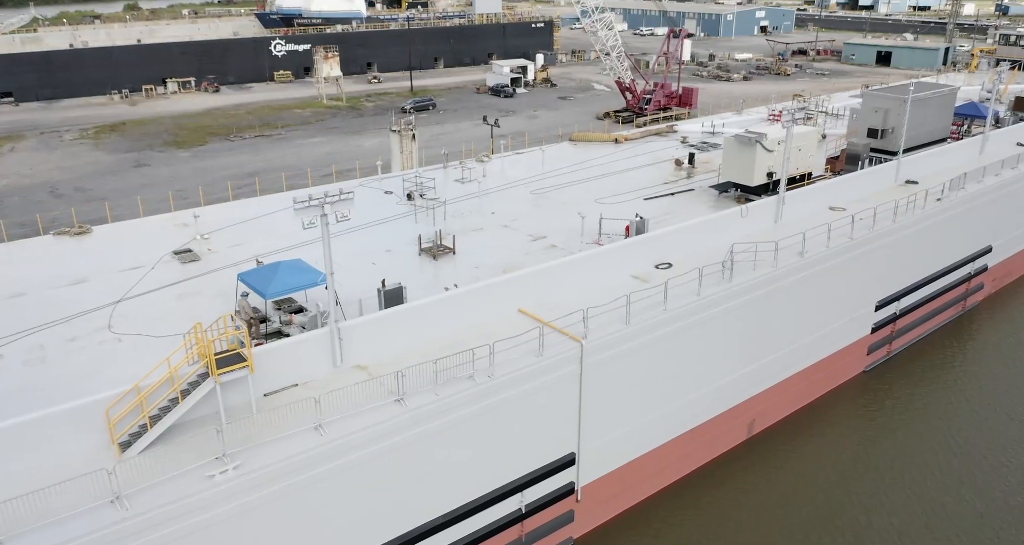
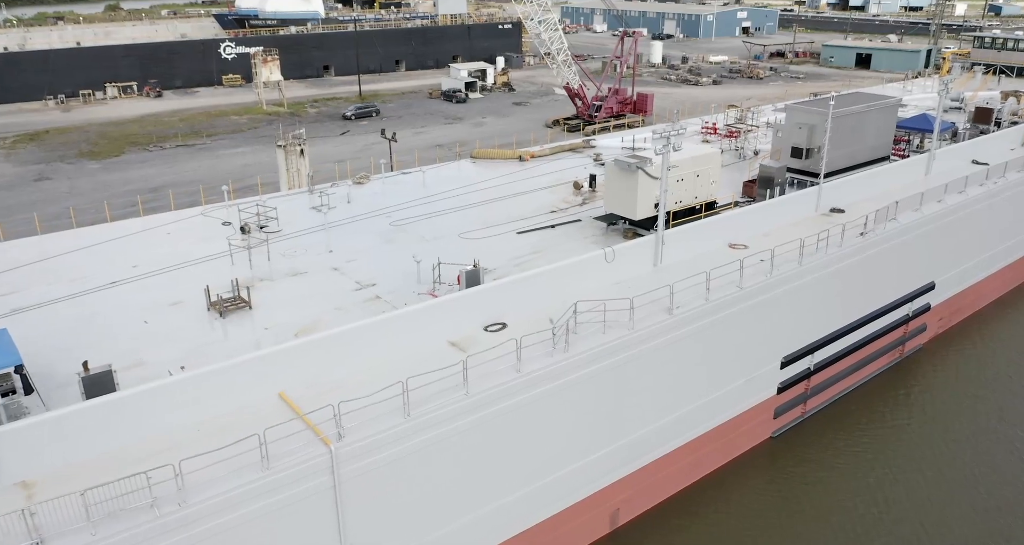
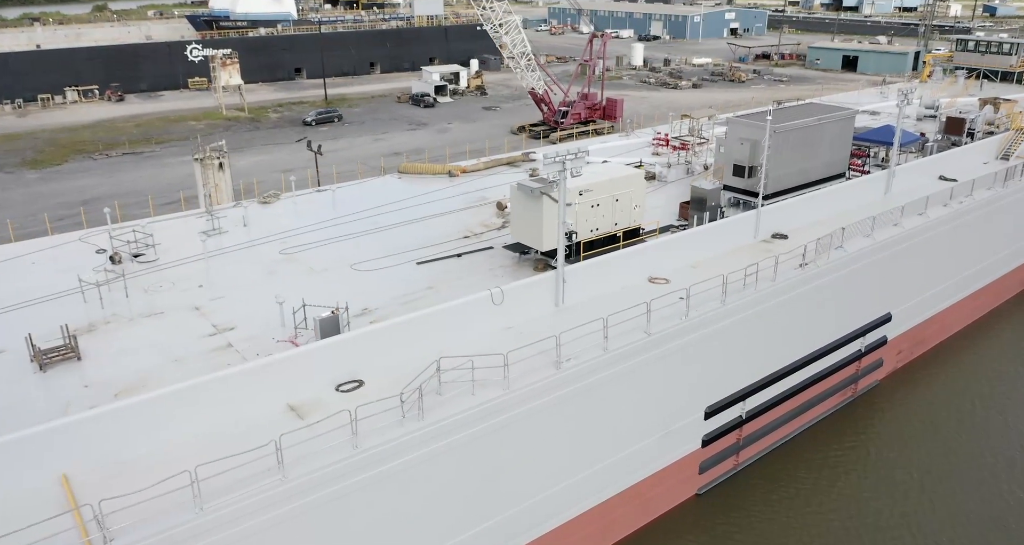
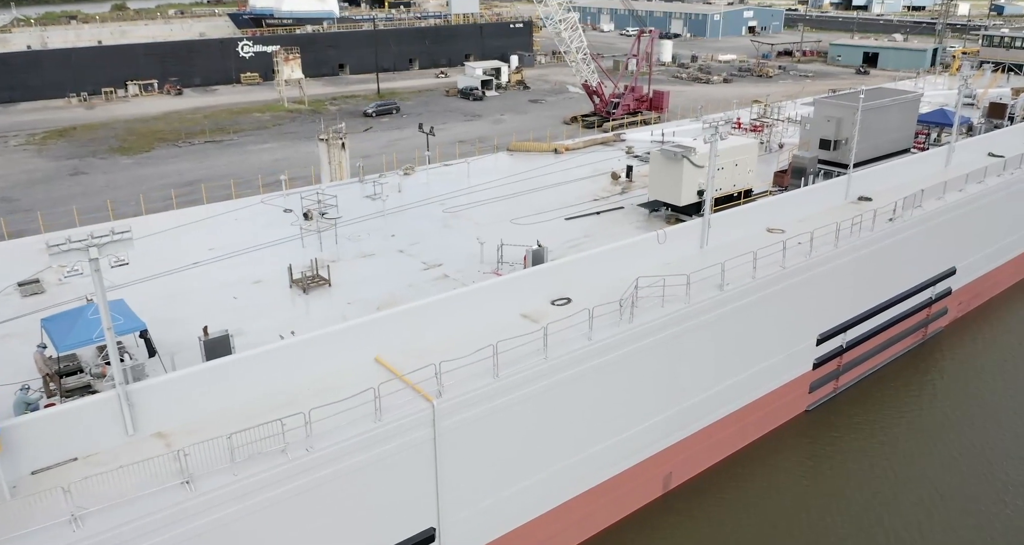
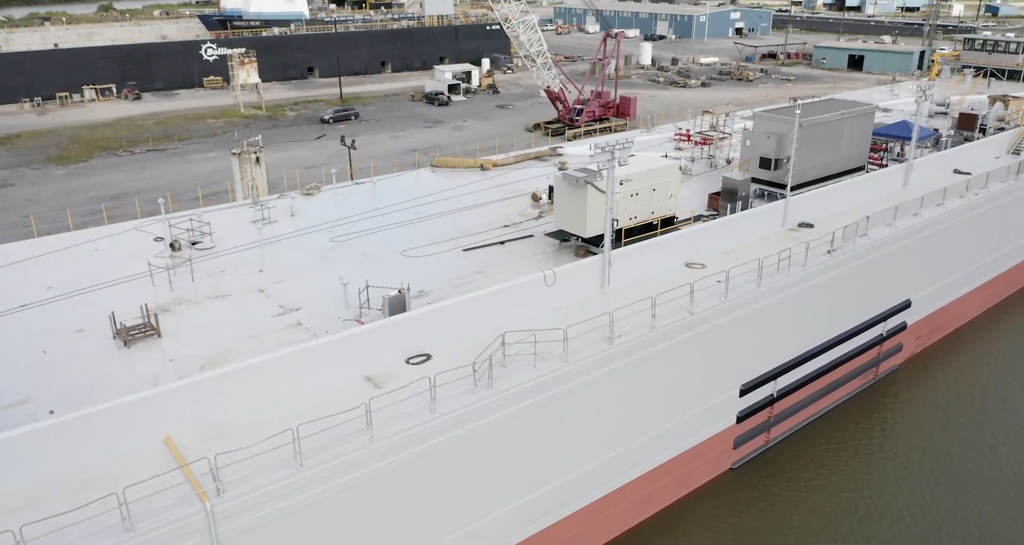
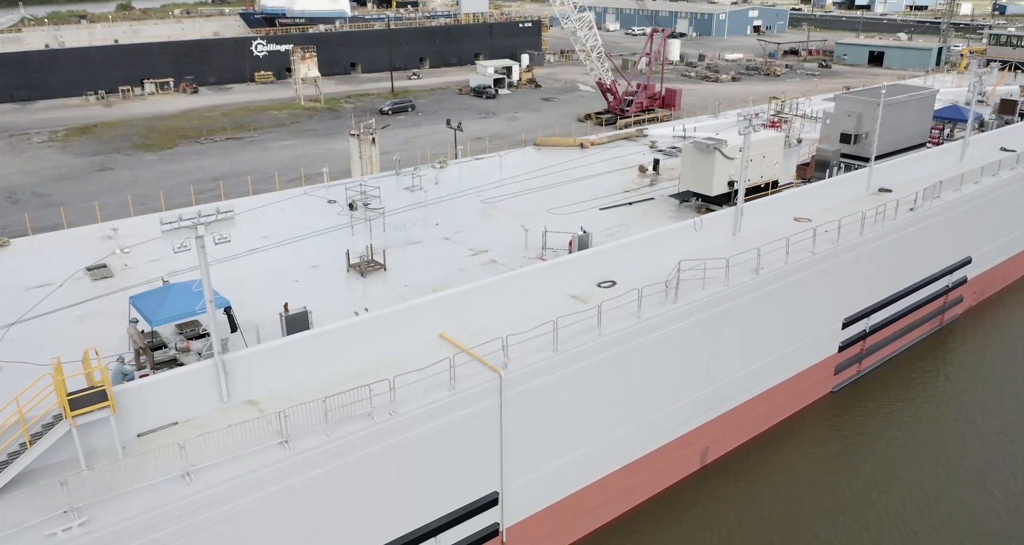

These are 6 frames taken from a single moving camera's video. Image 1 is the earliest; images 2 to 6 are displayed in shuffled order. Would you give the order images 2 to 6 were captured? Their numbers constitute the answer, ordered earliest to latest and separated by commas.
6, 4, 2, 5, 3
